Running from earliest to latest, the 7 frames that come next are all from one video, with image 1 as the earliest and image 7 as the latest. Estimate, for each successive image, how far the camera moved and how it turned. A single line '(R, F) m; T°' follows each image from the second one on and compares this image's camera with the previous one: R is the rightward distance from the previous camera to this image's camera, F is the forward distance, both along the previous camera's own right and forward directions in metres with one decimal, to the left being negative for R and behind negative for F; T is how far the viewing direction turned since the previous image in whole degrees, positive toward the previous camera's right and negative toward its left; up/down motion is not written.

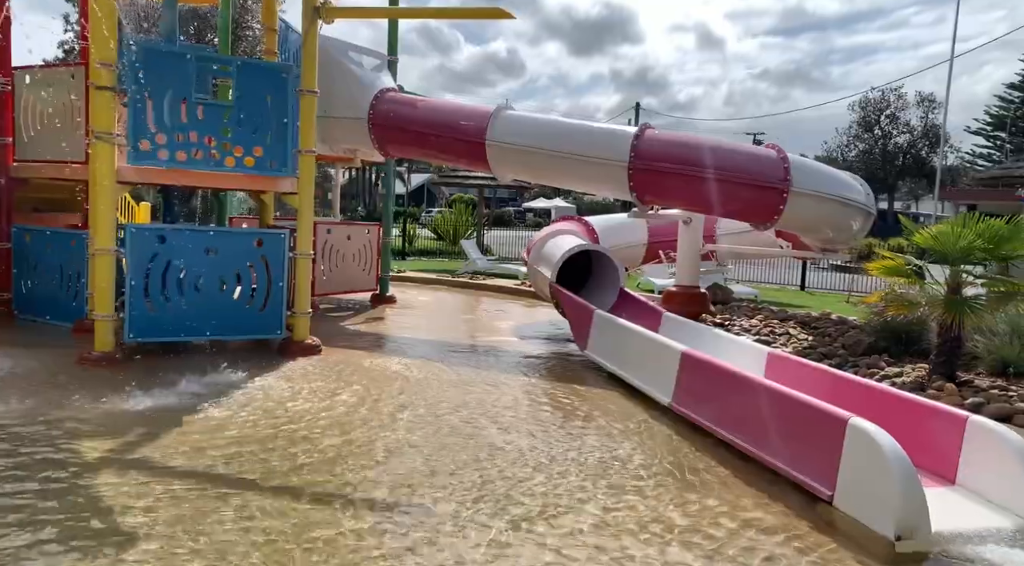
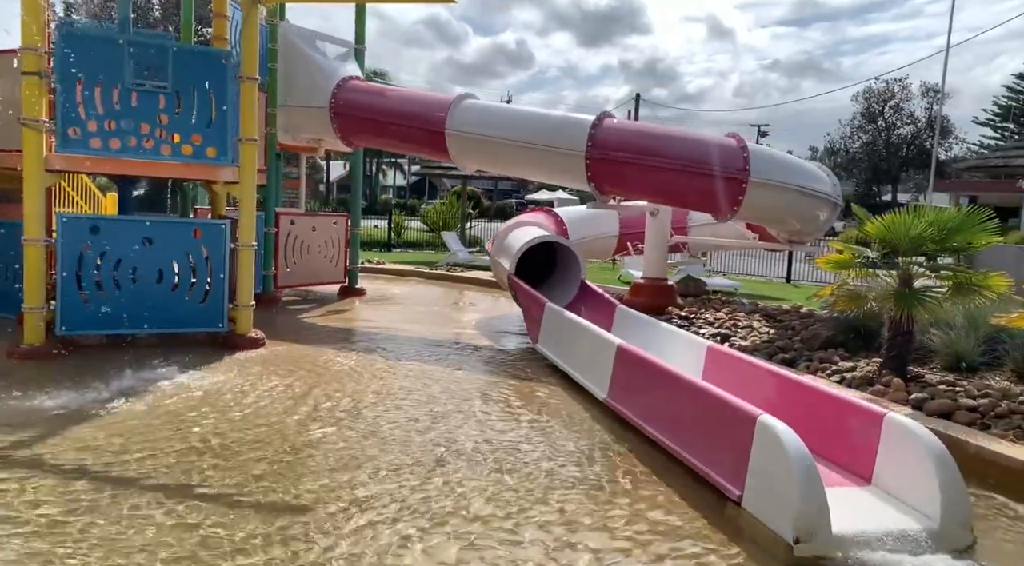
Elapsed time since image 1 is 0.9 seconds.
(+0.5, +0.1) m; 0°
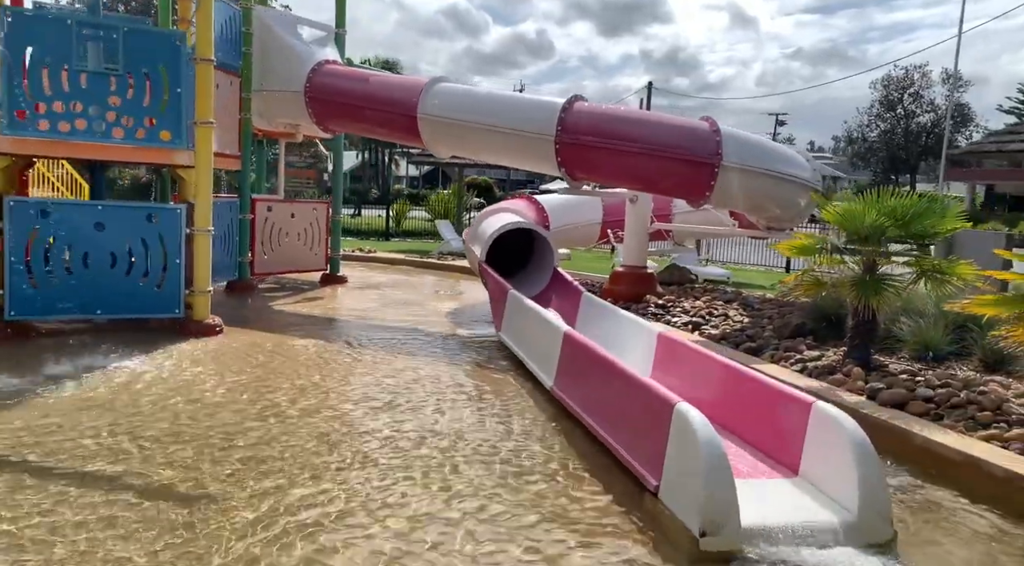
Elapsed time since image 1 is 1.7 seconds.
(+0.5, +0.1) m; -1°
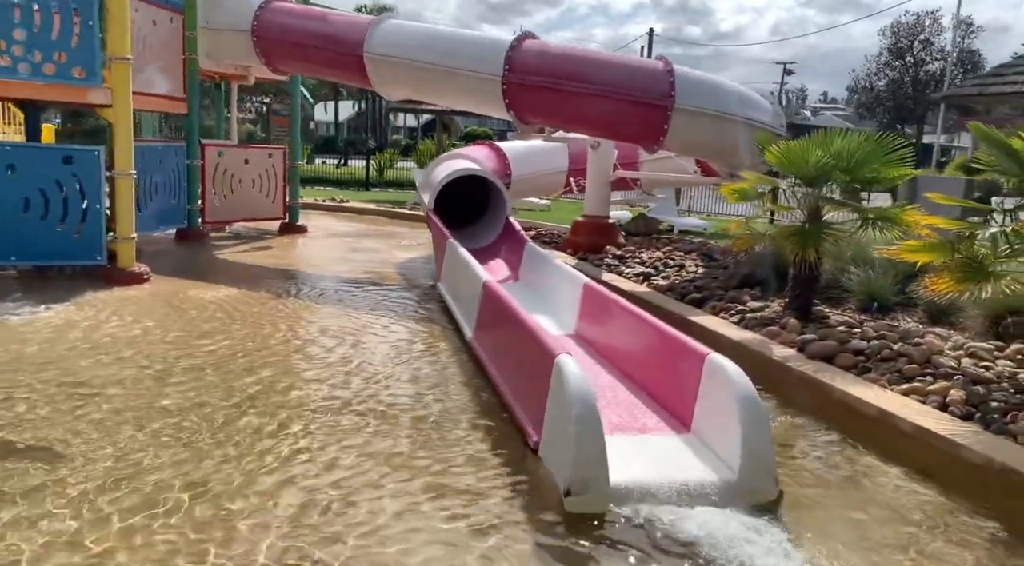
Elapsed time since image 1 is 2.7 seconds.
(+0.6, +0.2) m; 0°
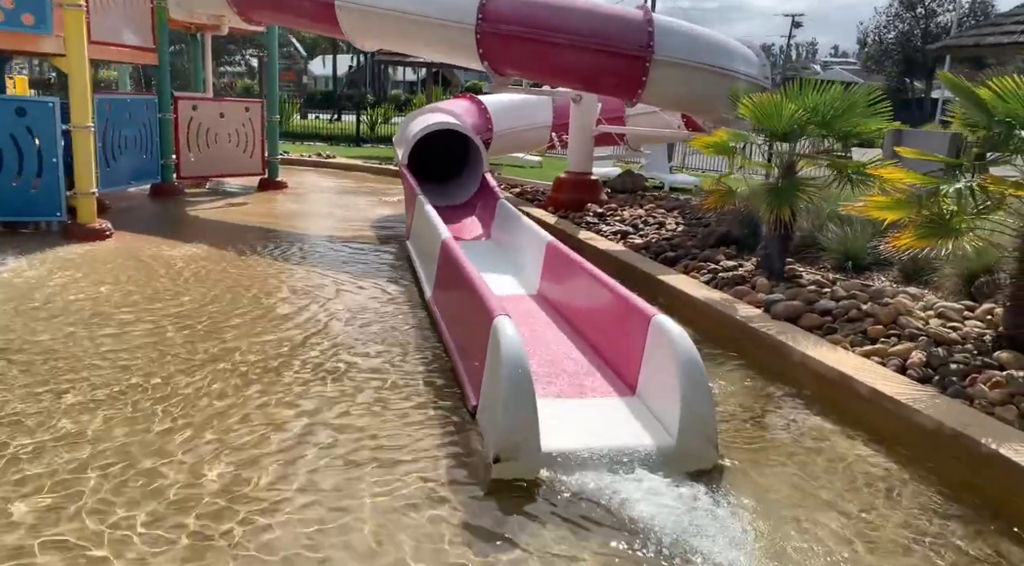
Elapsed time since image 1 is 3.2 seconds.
(+0.3, +0.1) m; 0°
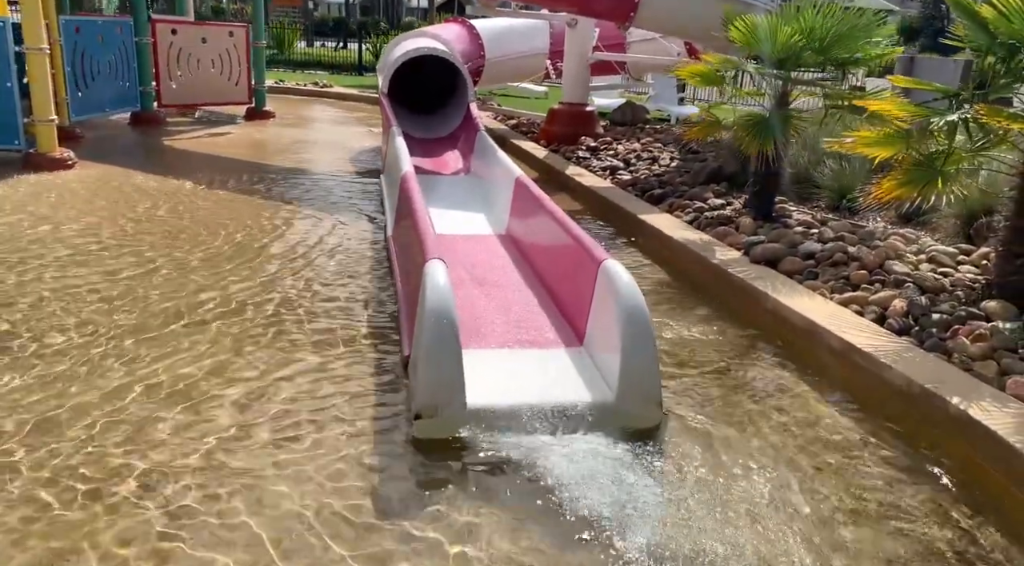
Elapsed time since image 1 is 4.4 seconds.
(+0.3, +0.2) m; -1°
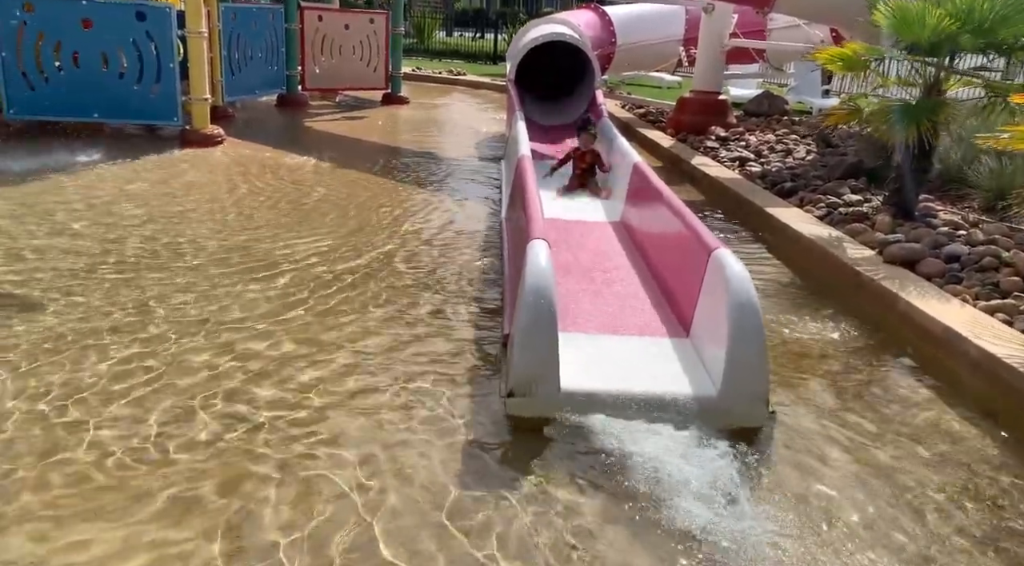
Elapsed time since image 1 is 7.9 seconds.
(+0.1, 0.0) m; -10°
